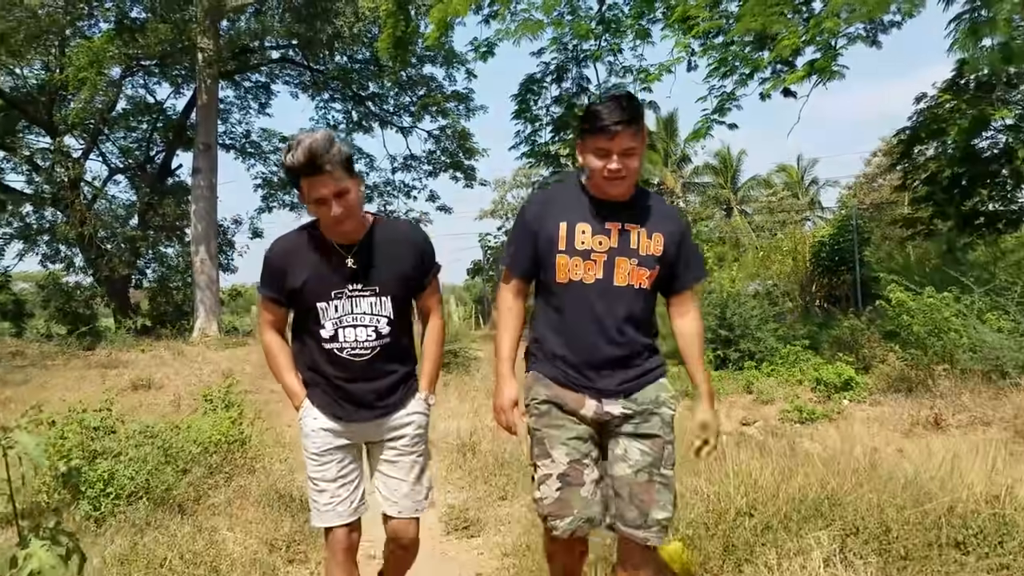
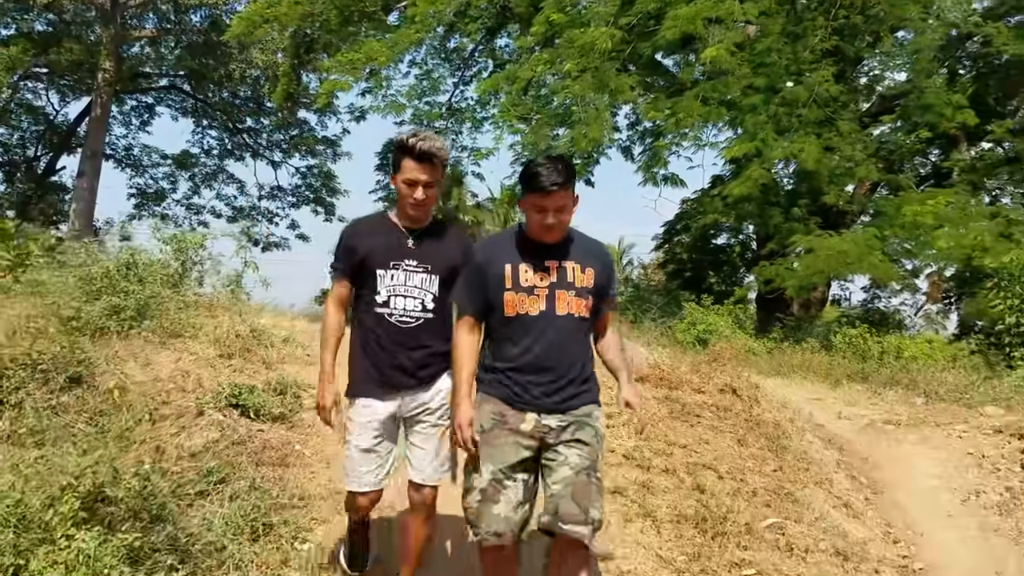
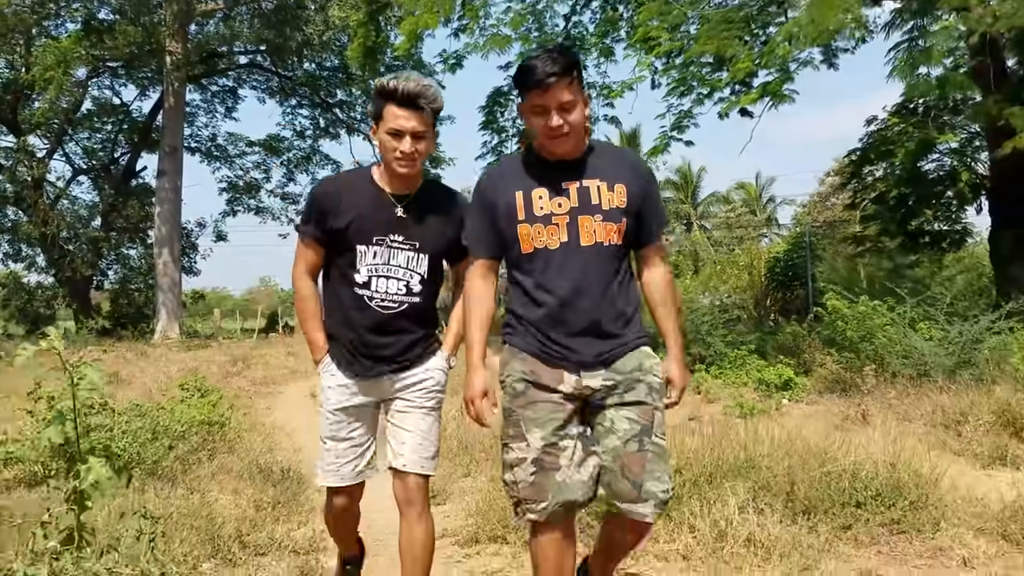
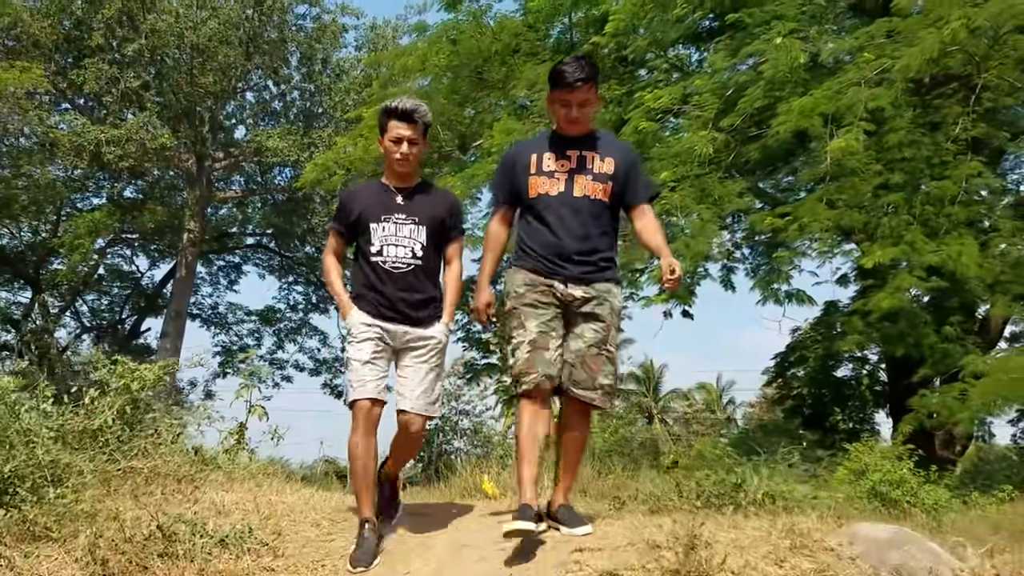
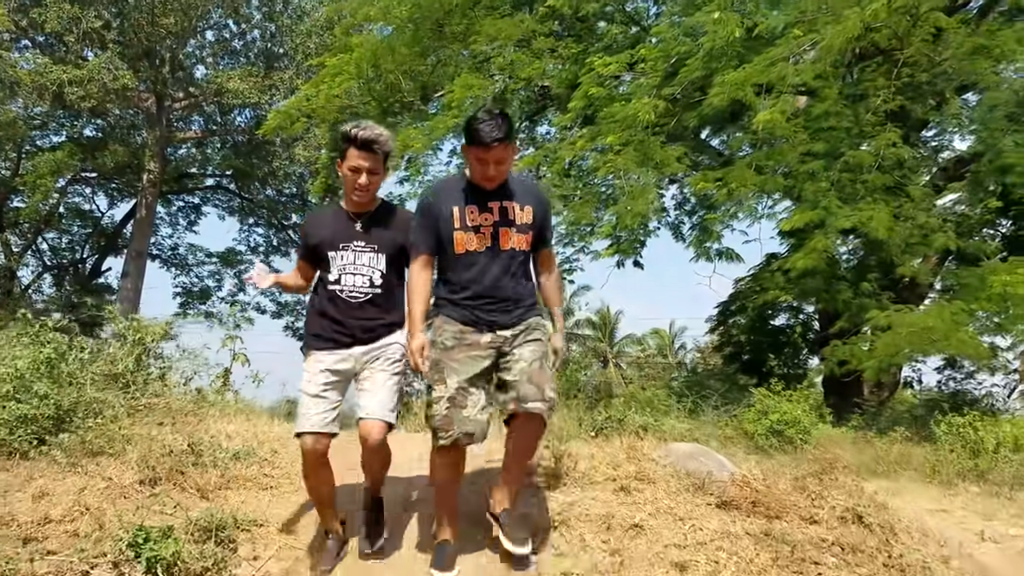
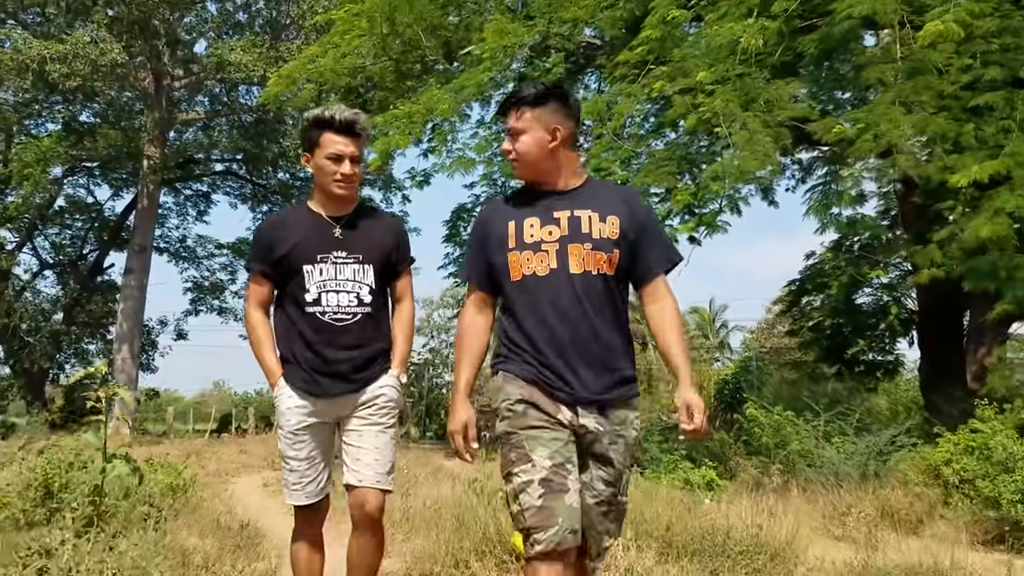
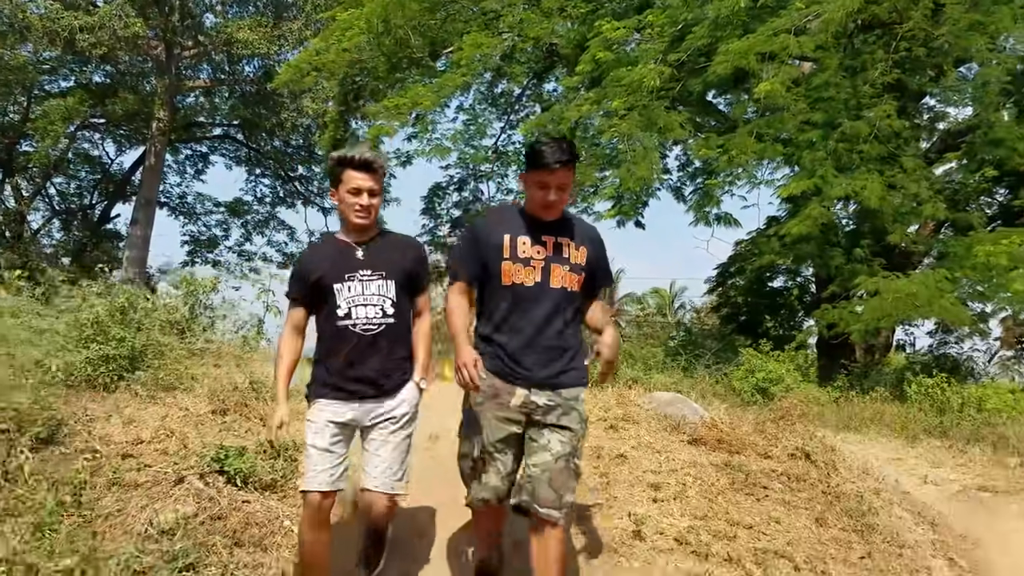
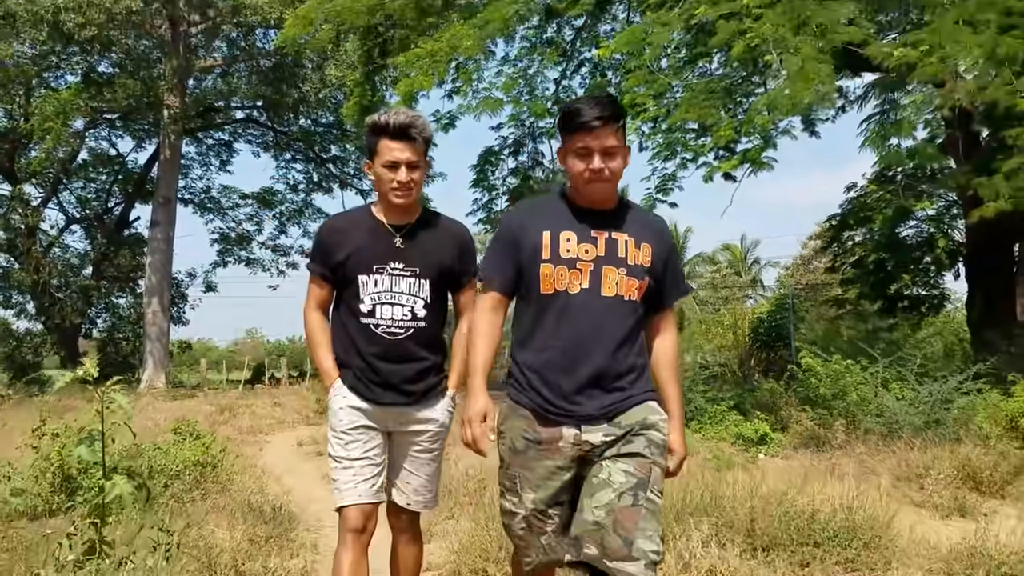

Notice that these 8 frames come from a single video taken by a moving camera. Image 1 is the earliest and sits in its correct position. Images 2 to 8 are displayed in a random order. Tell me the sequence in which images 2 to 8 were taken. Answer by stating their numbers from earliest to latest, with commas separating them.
3, 8, 6, 4, 5, 7, 2
